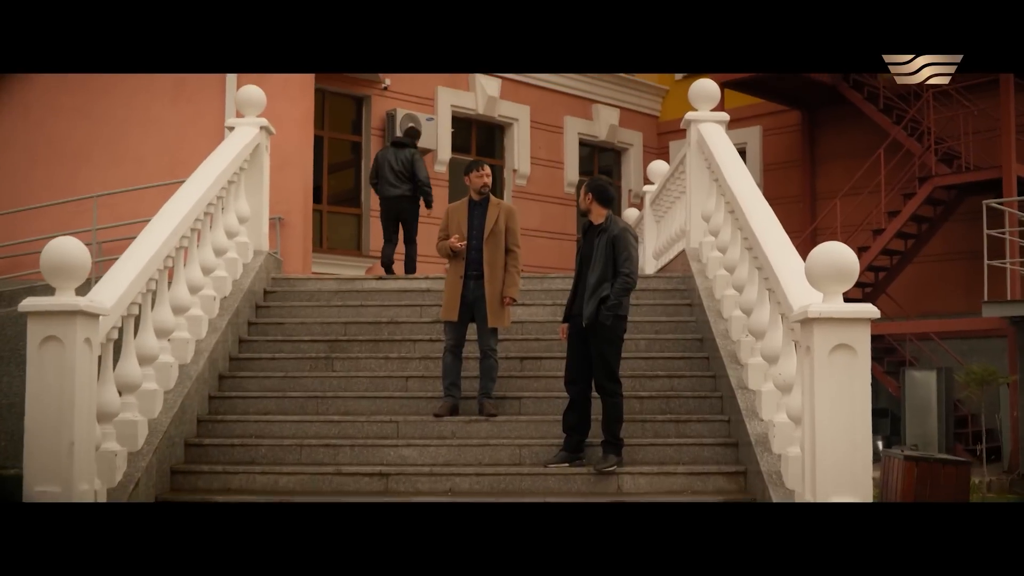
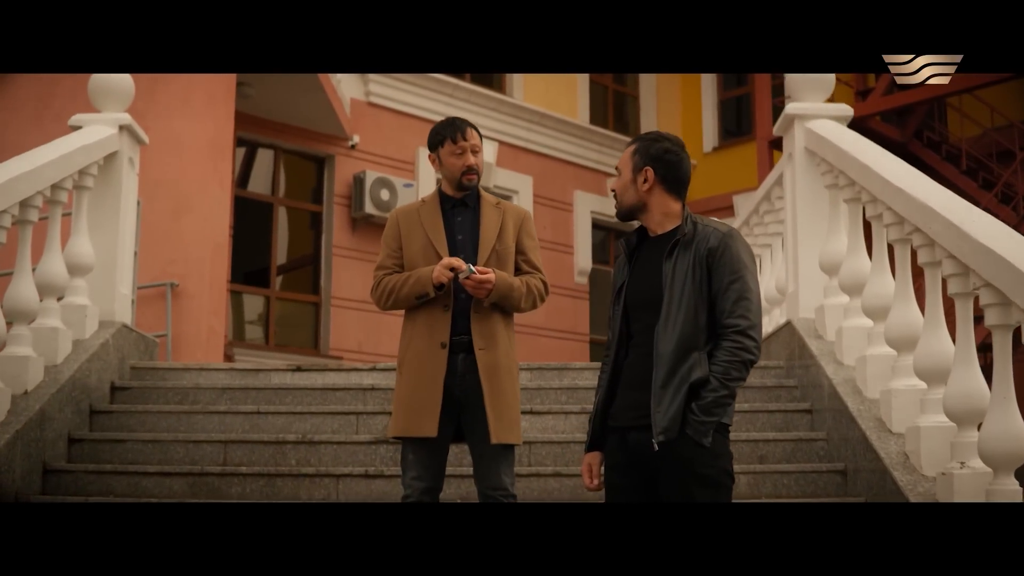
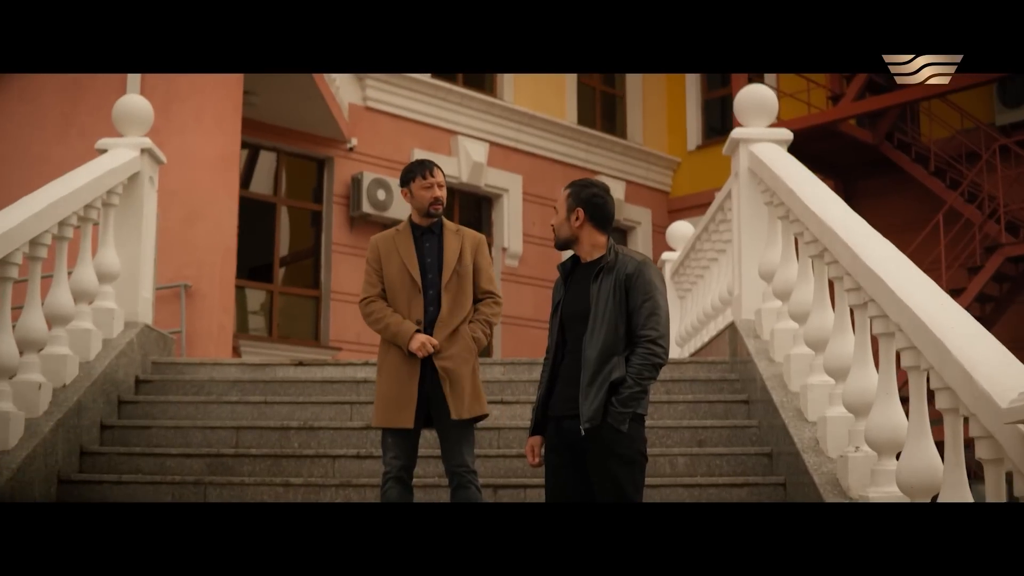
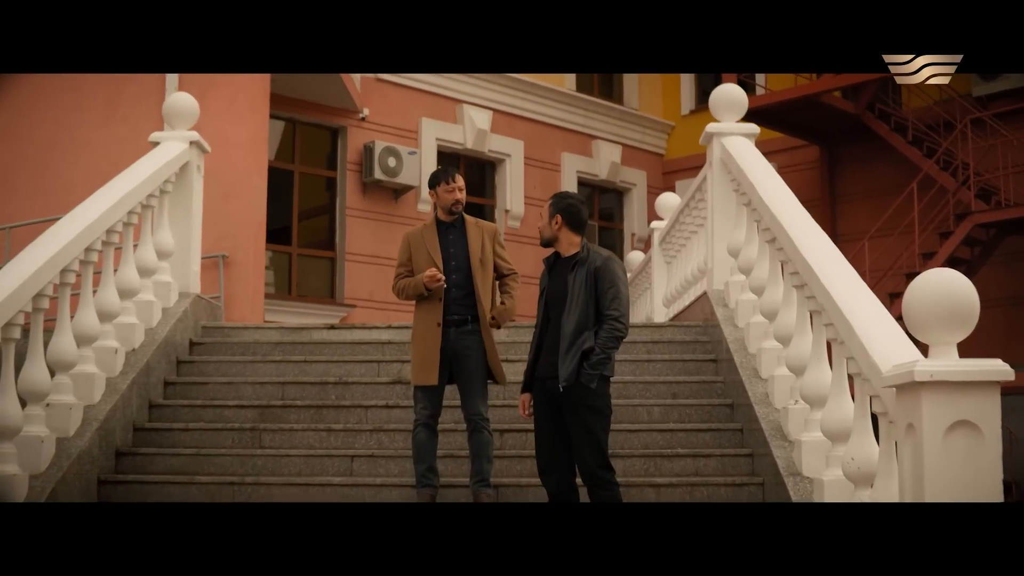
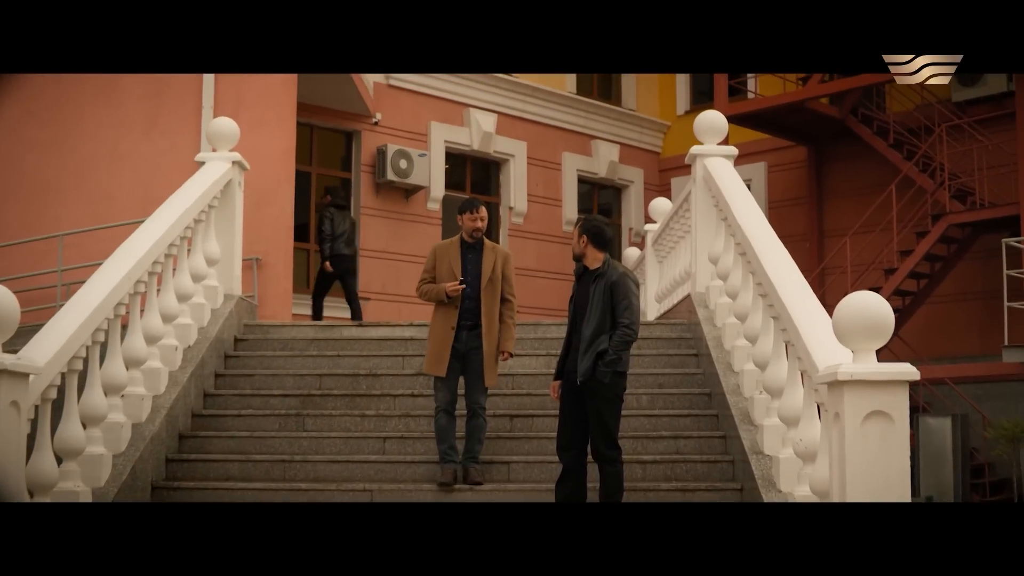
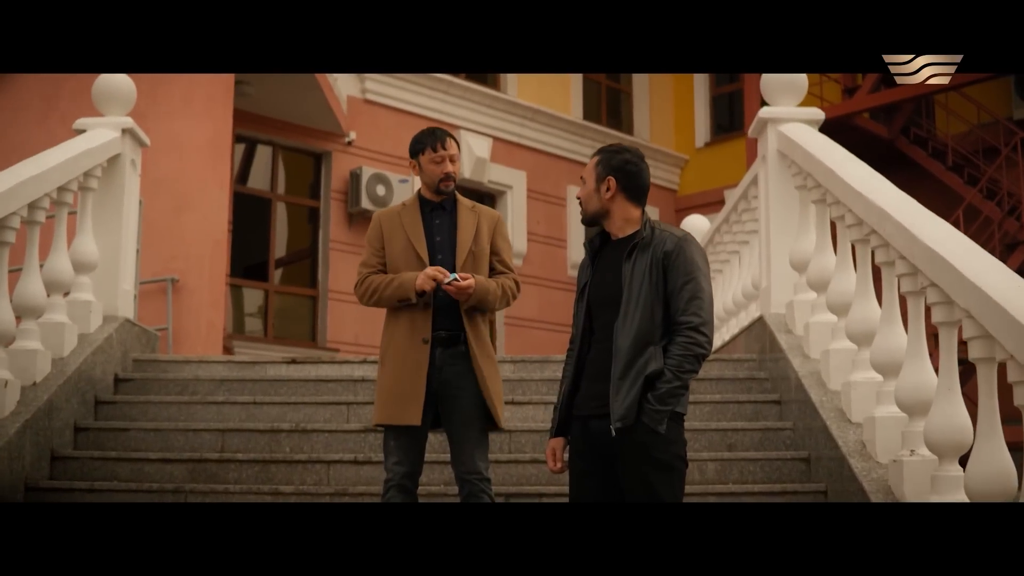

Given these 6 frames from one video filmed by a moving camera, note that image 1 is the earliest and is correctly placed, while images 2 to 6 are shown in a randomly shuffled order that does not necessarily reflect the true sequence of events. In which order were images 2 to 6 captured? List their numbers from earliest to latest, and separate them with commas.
5, 4, 3, 6, 2
